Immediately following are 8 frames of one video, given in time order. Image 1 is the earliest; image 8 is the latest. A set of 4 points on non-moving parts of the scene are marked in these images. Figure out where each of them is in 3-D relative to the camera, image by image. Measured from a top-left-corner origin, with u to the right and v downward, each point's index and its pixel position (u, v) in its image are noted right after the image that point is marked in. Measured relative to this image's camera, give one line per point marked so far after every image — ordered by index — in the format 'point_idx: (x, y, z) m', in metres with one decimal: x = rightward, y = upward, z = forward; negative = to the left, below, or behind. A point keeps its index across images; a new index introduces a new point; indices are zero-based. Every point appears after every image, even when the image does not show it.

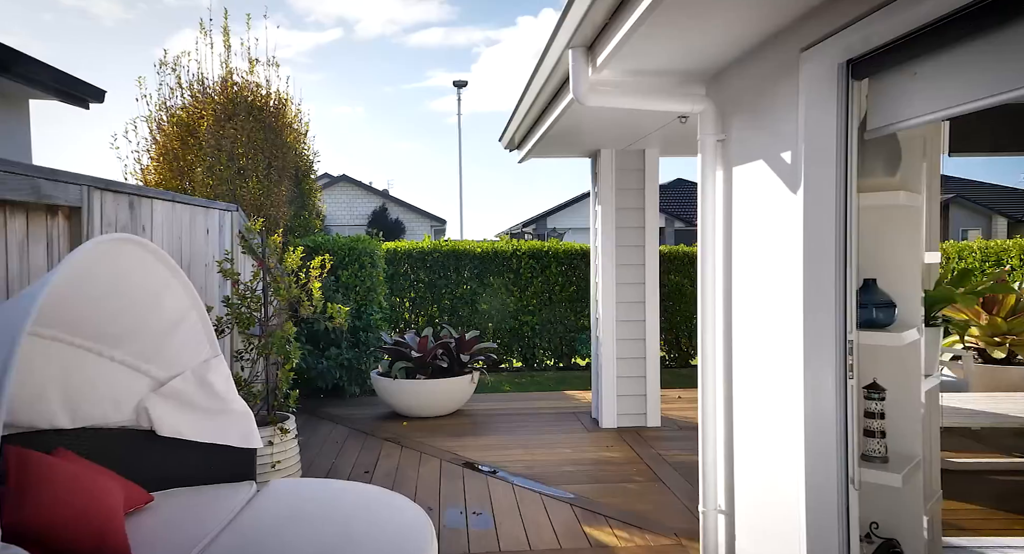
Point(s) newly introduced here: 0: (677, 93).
0: (+0.6, +0.7, +3.0) m
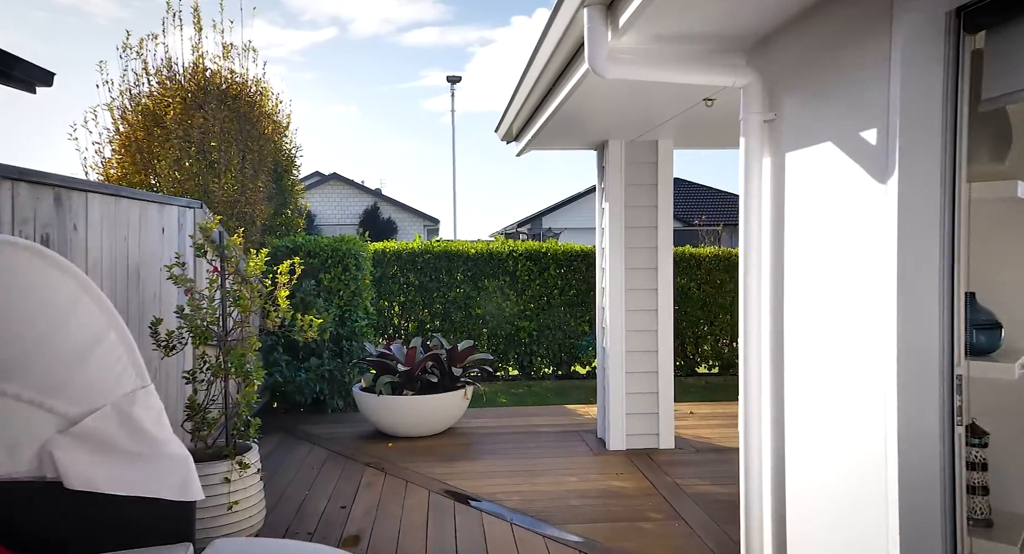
0: (+0.6, +0.7, +2.5) m
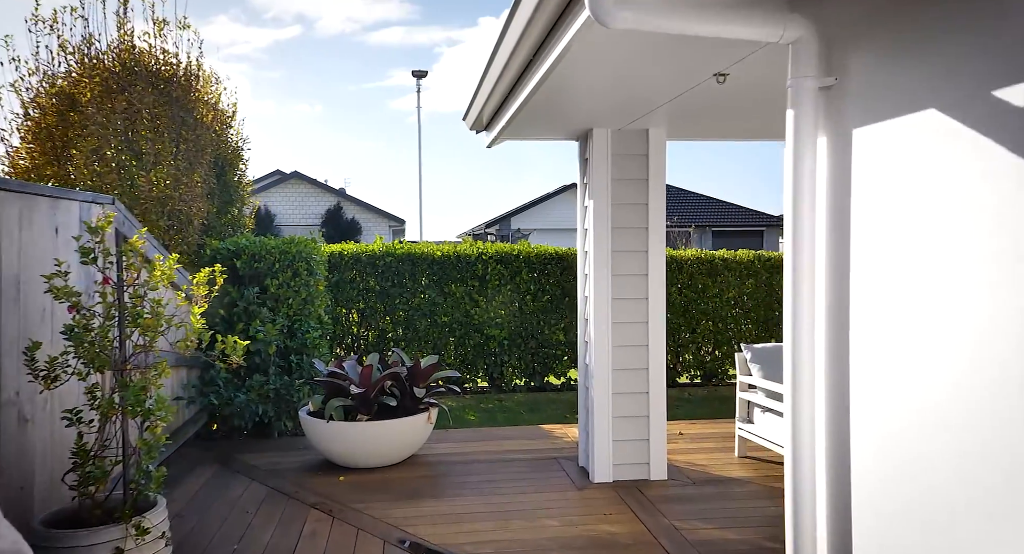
0: (+0.6, +0.6, +1.9) m
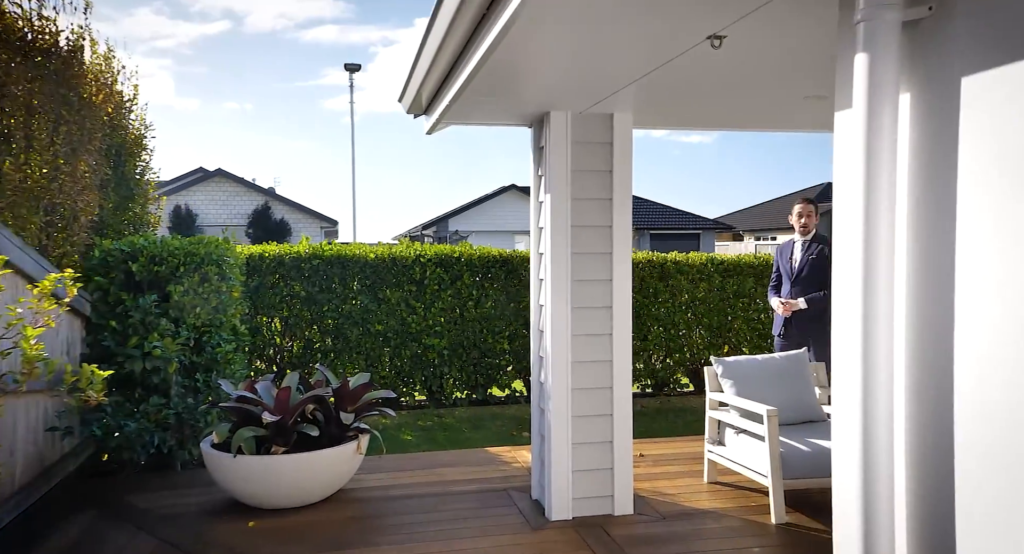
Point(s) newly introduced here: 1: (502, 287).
0: (+0.5, +0.6, +1.4) m
1: (-0.1, -0.1, +6.5) m
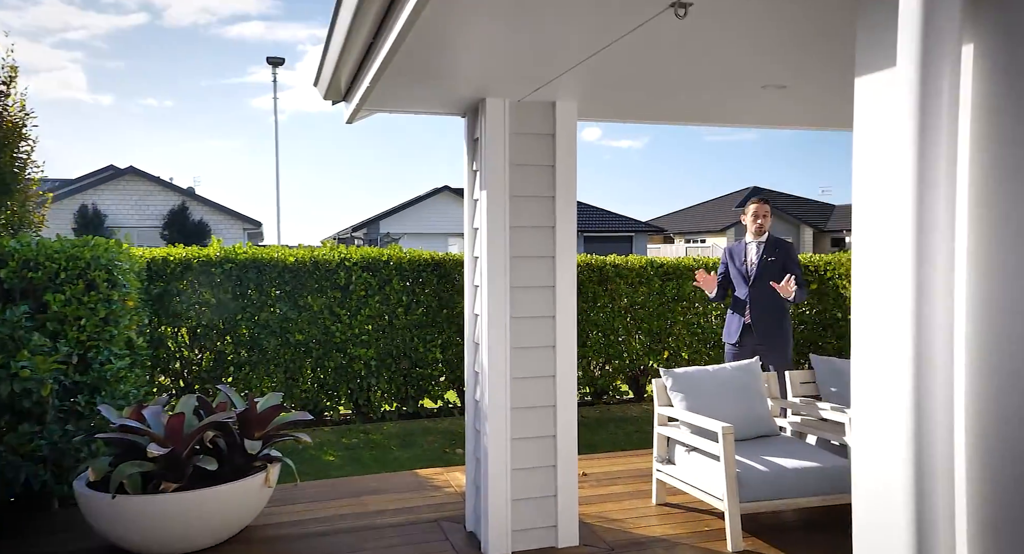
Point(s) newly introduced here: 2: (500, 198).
0: (+0.4, +0.6, +1.0) m
1: (-0.6, -0.1, +6.1) m
2: (0.0, +0.3, +3.4) m
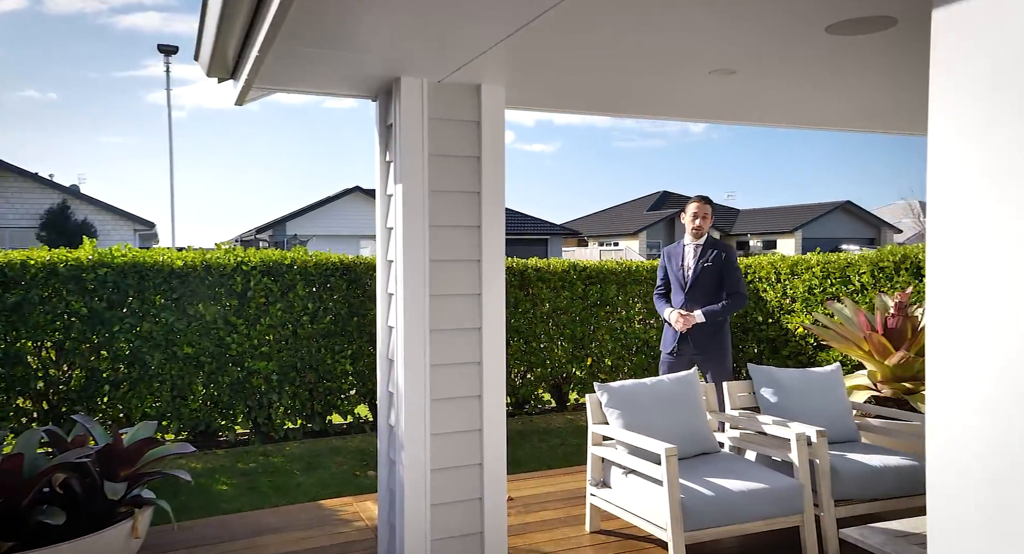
0: (+0.4, +0.6, +0.6) m
1: (-1.2, -0.2, +5.6) m
2: (-0.4, +0.3, +3.0) m
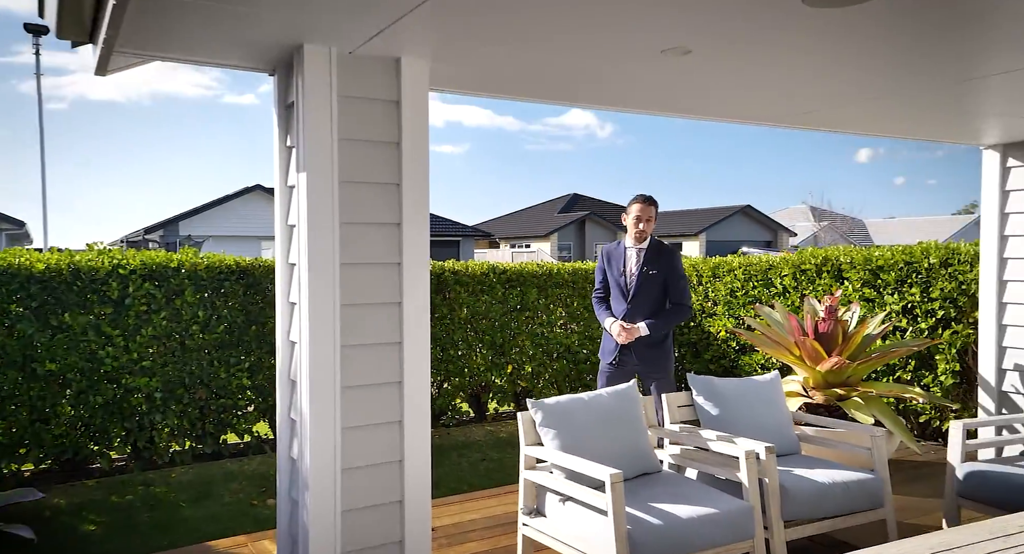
0: (+0.4, +0.6, +0.3) m
1: (-1.7, -0.2, +5.0) m
2: (-0.6, +0.3, +2.5) m
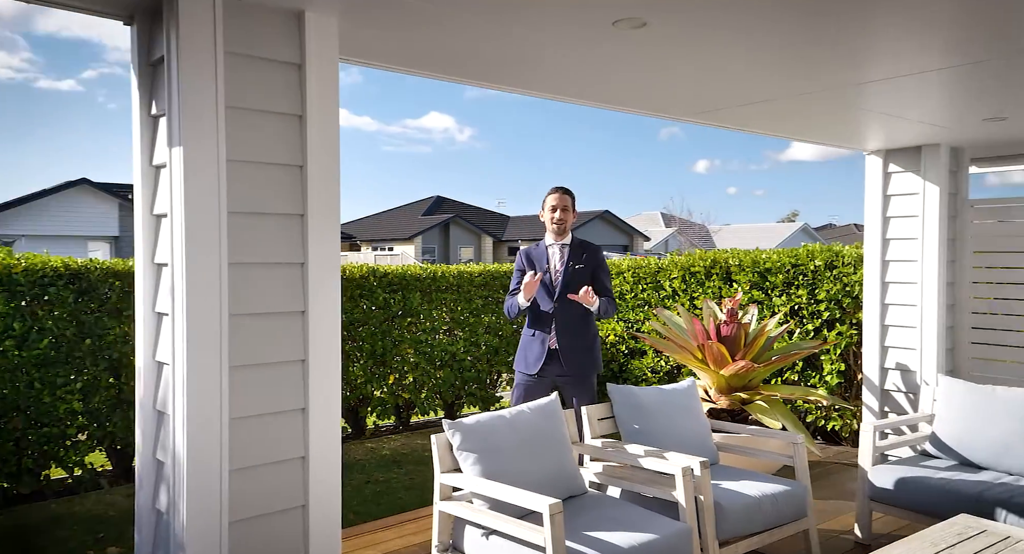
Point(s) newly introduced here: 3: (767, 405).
0: (+0.6, +0.6, 0.0) m
1: (-2.3, -0.2, +4.2) m
2: (-0.8, +0.3, +2.0) m
3: (+1.5, -0.8, +4.7) m
